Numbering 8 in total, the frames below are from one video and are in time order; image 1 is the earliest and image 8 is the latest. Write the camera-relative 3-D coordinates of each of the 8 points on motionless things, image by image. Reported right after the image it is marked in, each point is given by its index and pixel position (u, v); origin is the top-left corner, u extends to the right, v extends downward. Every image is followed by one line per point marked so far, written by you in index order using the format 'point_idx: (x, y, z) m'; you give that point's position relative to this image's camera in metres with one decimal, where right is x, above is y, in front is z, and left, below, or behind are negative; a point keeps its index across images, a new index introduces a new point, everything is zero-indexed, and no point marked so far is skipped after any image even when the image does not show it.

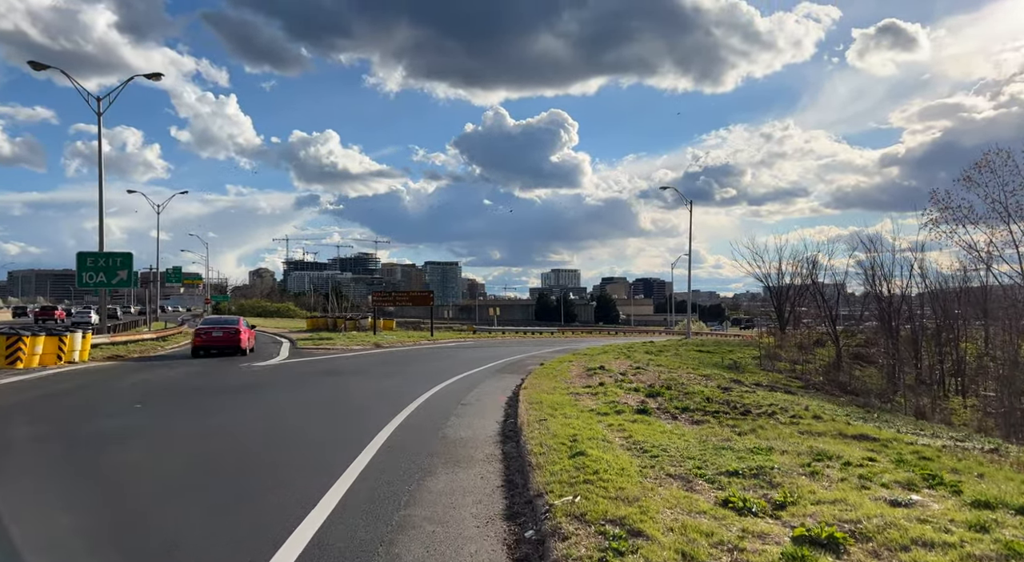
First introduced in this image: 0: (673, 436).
0: (+2.1, -2.1, +9.4) m
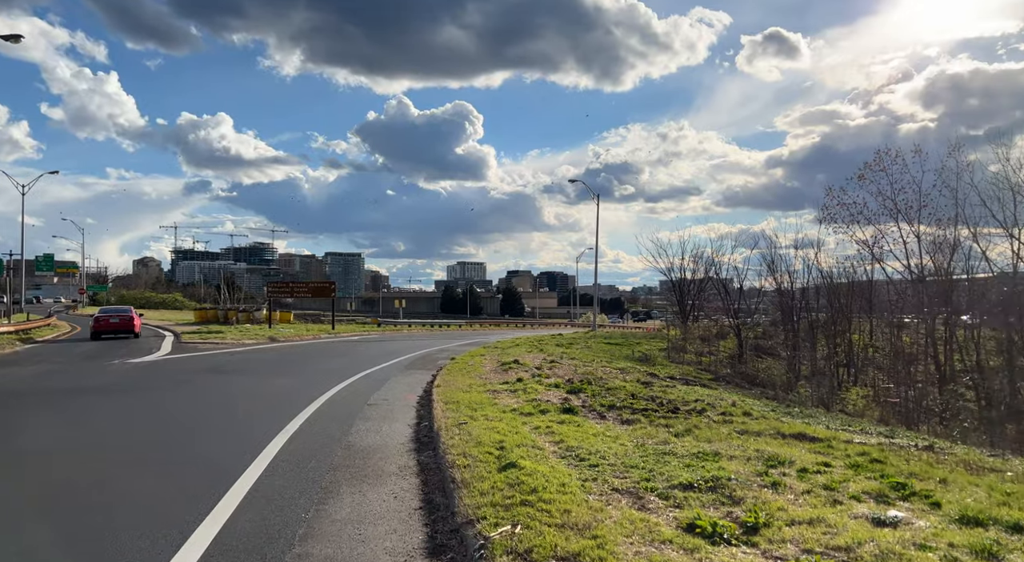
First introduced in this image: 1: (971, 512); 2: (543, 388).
0: (+1.1, -1.9, +8.6) m
1: (+3.2, -1.6, +5.0) m
2: (+0.7, -2.4, +15.6) m
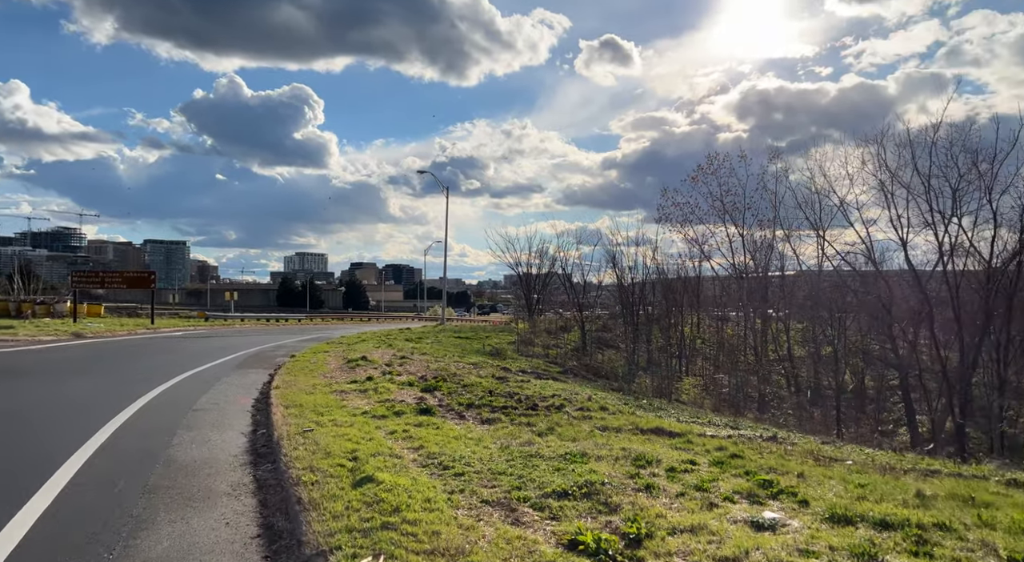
0: (-0.5, -1.8, +8.1) m
1: (+2.3, -1.6, +5.0) m
2: (-2.4, -2.2, +14.9) m
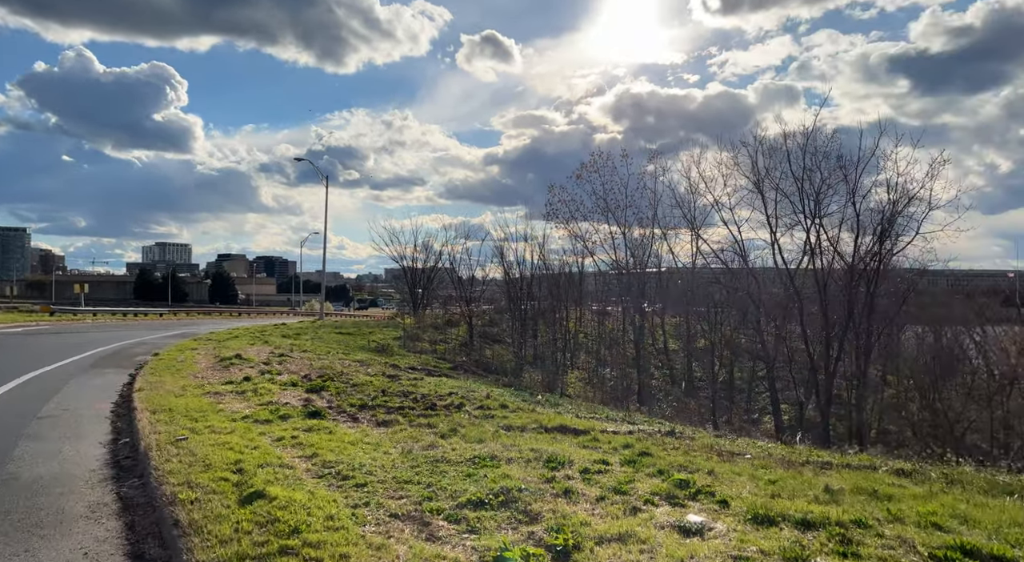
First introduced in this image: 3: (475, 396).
0: (-1.5, -1.8, +7.5) m
1: (+1.7, -1.6, +5.0) m
2: (-4.5, -2.1, +13.9) m
3: (-0.6, -2.0, +12.2) m
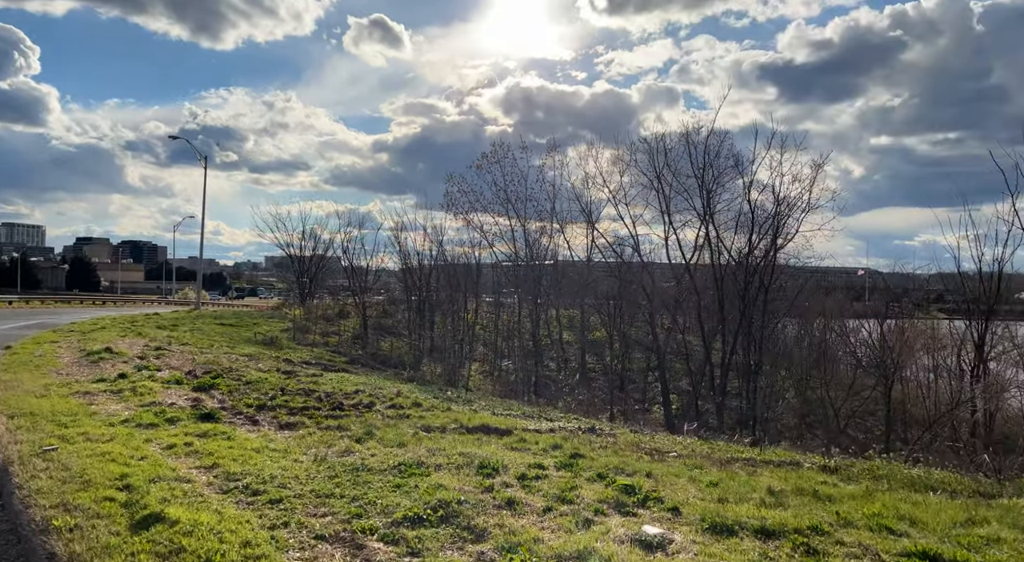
0: (-2.3, -1.7, +6.8) m
1: (+1.3, -1.6, +4.8) m
2: (-6.2, -1.9, +12.7) m
3: (-2.1, -1.8, +11.5) m
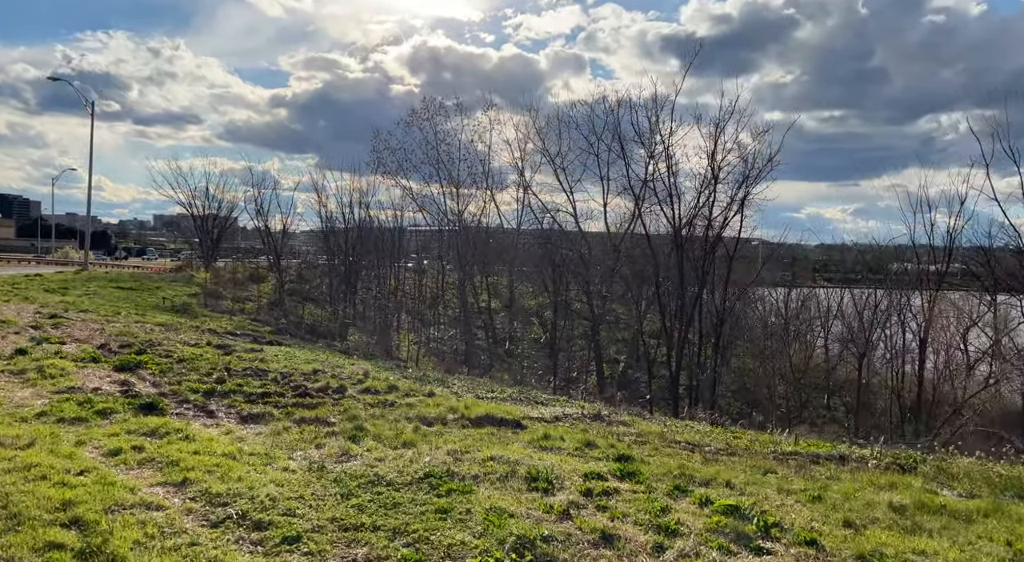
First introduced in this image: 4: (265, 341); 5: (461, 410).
0: (-1.9, -1.4, +5.5) m
1: (+1.9, -1.4, +3.9) m
2: (-6.6, -1.3, +10.8) m
3: (-2.3, -1.3, +10.2) m
4: (-6.4, -1.5, +18.8) m
5: (-0.6, -1.4, +7.8) m
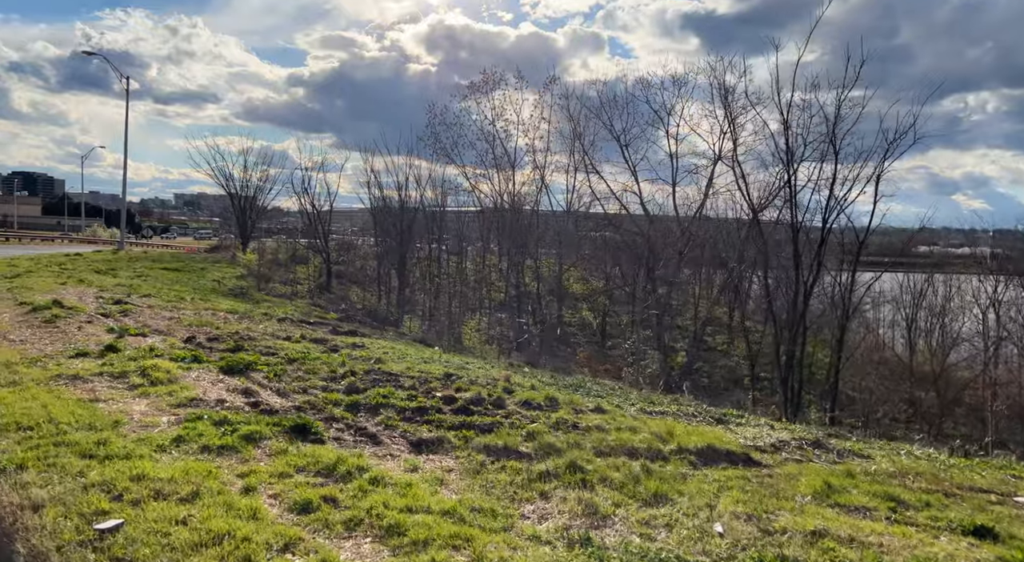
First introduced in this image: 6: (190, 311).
0: (0.0, -1.5, +4.1) m
1: (+3.8, -1.6, +2.4) m
2: (-4.4, -1.2, +9.6) m
3: (-0.2, -1.3, +8.8) m
4: (-4.0, -1.2, +17.5) m
5: (+1.4, -1.4, +6.4) m
6: (-8.4, -0.8, +19.2) m
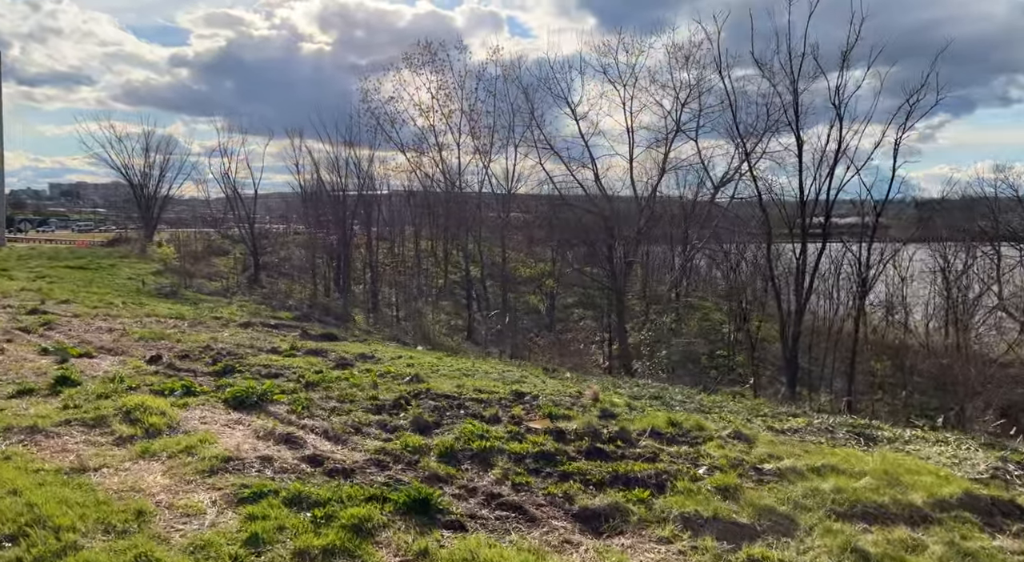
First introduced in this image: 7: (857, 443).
0: (+1.6, -1.6, +2.4) m
1: (+5.5, -1.6, +1.1) m
2: (-3.4, -1.3, +7.3) m
3: (+0.9, -1.3, +7.0) m
4: (-3.9, -1.1, +15.3) m
5: (+2.8, -1.4, +4.9) m
6: (-8.4, -0.9, +16.4) m
7: (+3.2, -1.5, +6.4) m
